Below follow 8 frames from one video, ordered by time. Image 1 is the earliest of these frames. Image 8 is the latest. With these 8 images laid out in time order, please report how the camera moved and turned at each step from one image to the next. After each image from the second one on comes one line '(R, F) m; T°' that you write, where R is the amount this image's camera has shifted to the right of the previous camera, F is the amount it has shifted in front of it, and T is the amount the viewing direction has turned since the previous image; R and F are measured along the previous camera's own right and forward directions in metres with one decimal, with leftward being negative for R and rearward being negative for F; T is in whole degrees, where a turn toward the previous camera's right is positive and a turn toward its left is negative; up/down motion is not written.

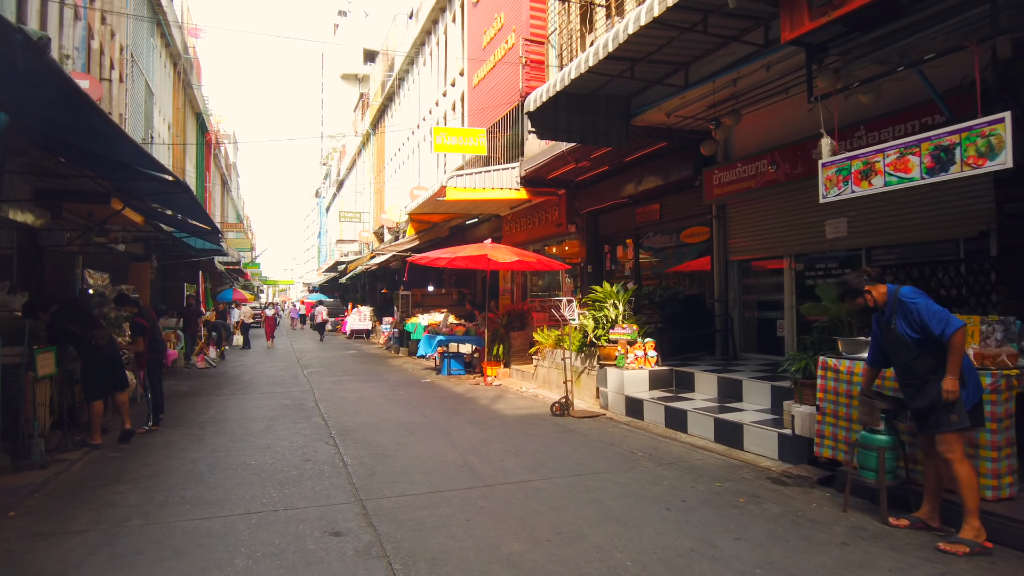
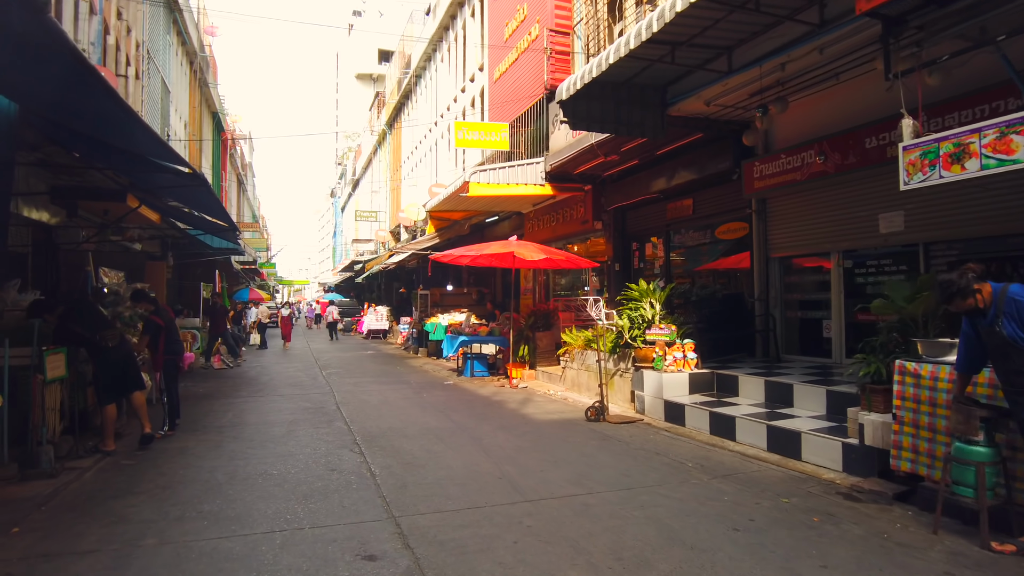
(-0.2, +0.4) m; -1°
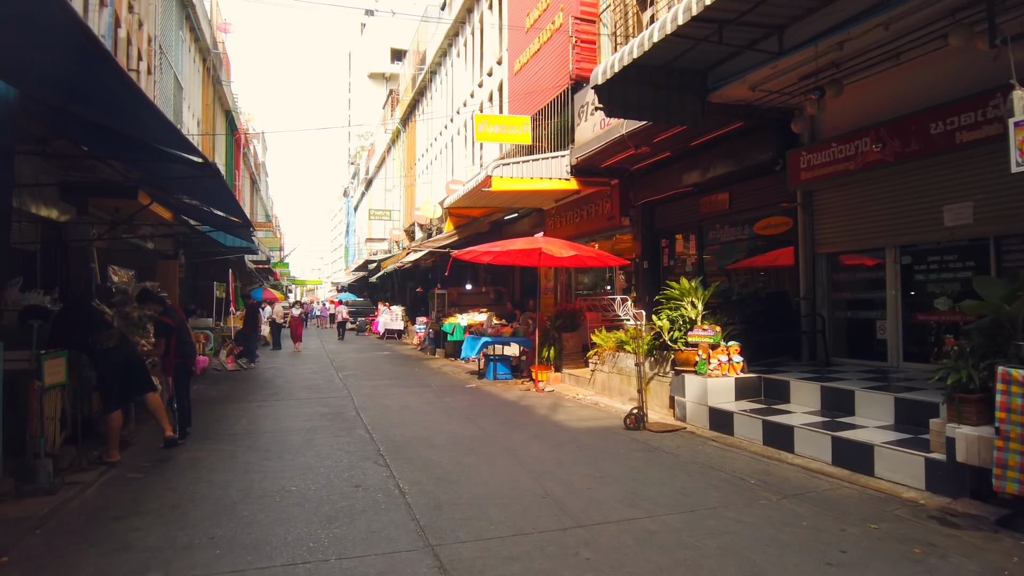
(-0.2, +0.5) m; -1°
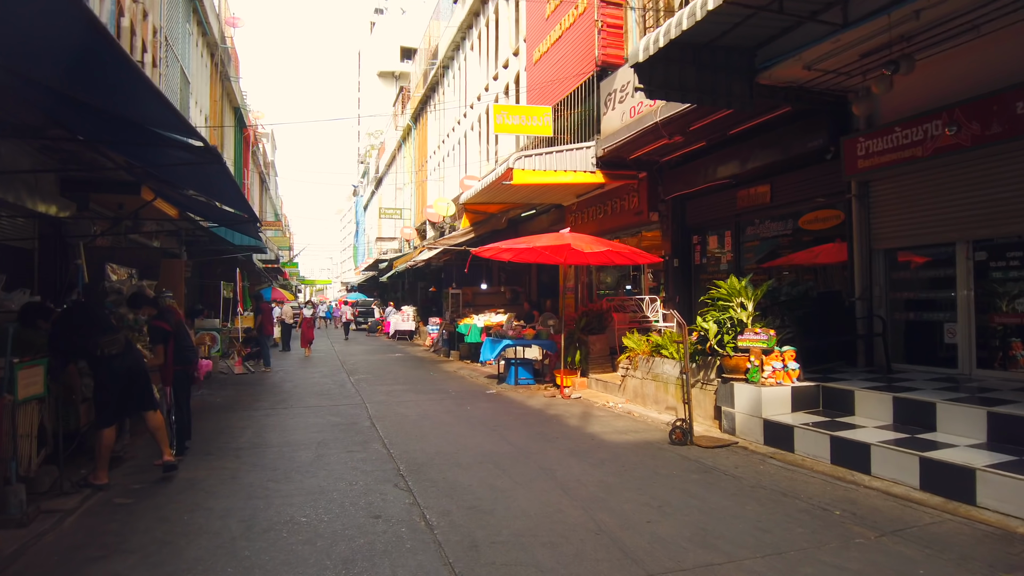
(-0.2, +0.7) m; -1°
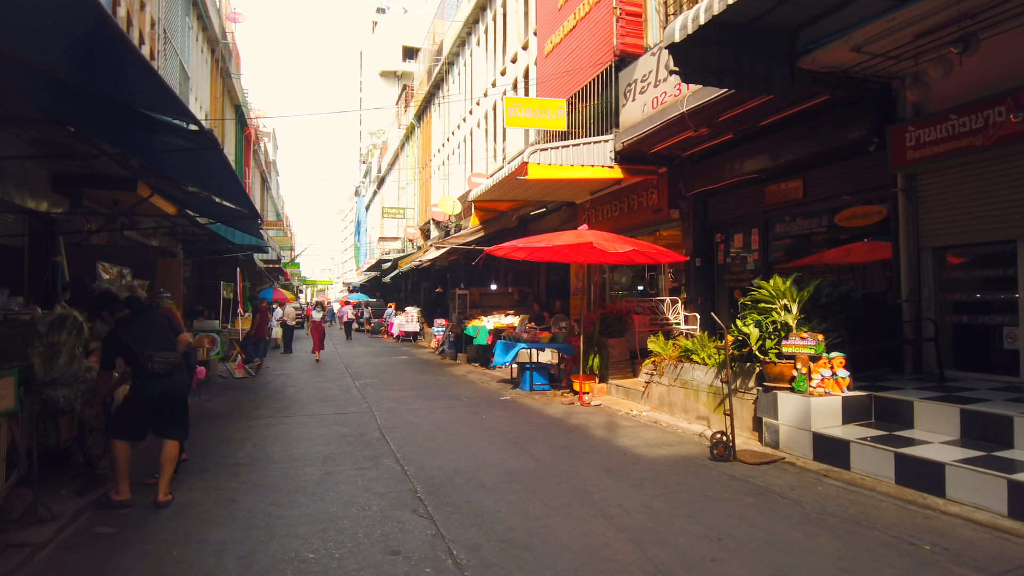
(-0.2, +0.5) m; 0°
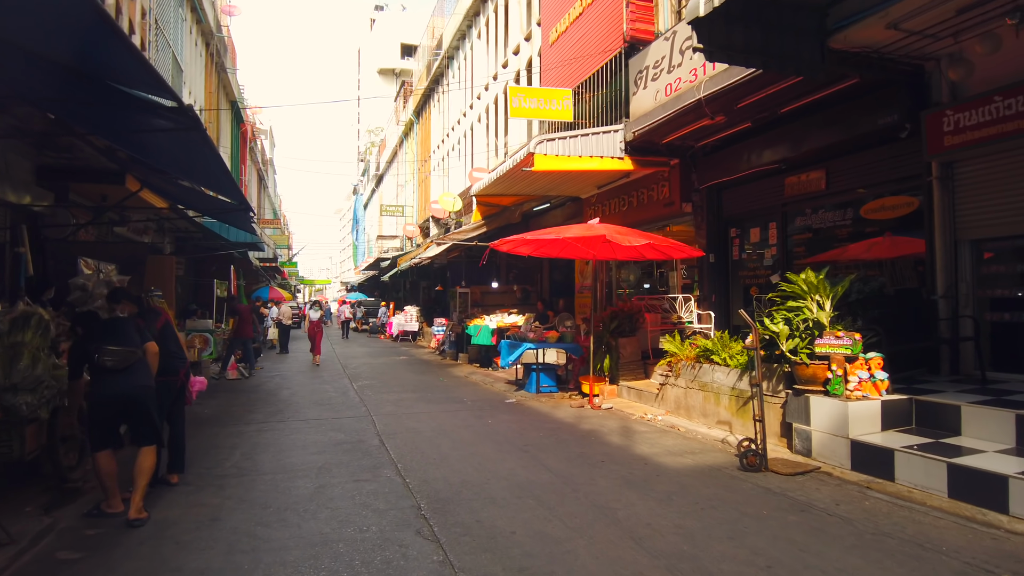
(-0.1, +0.5) m; 0°
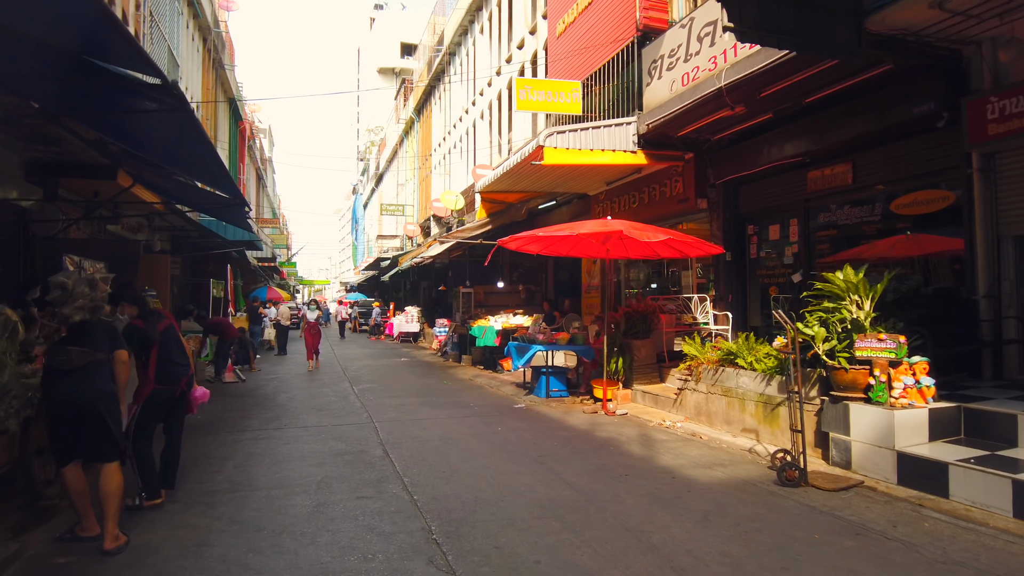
(-0.1, +0.4) m; 0°
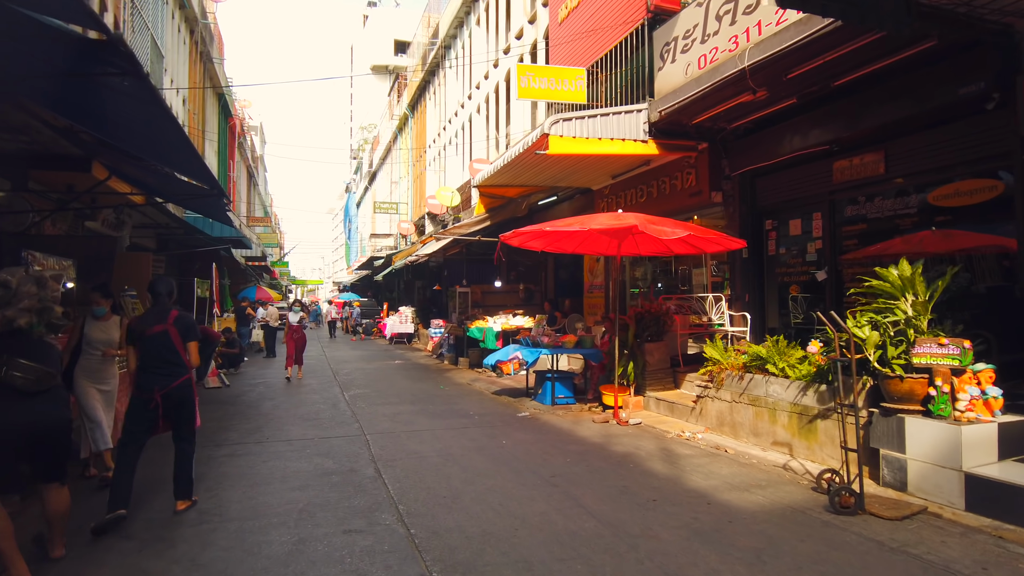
(-0.1, +0.6) m; +1°
